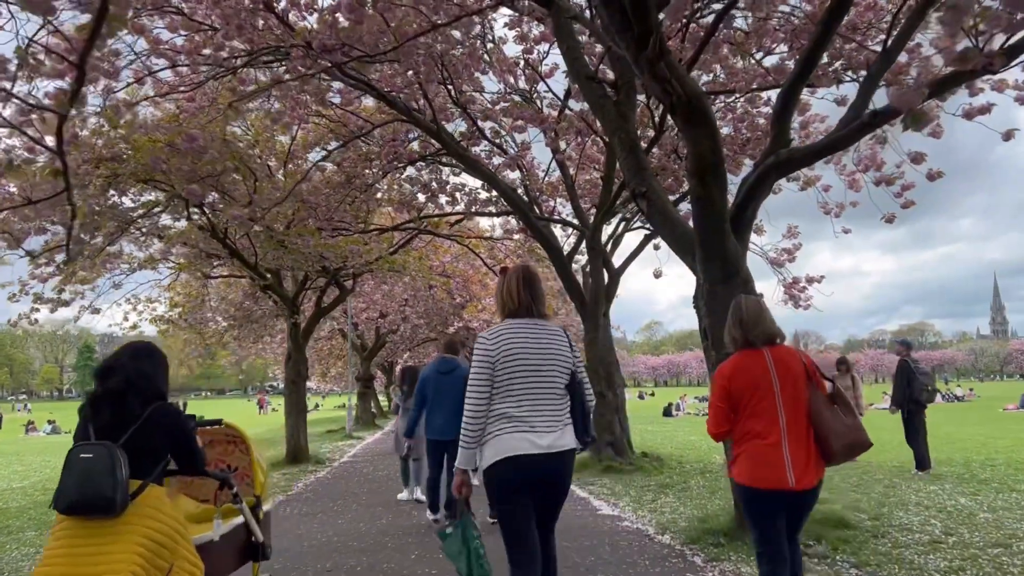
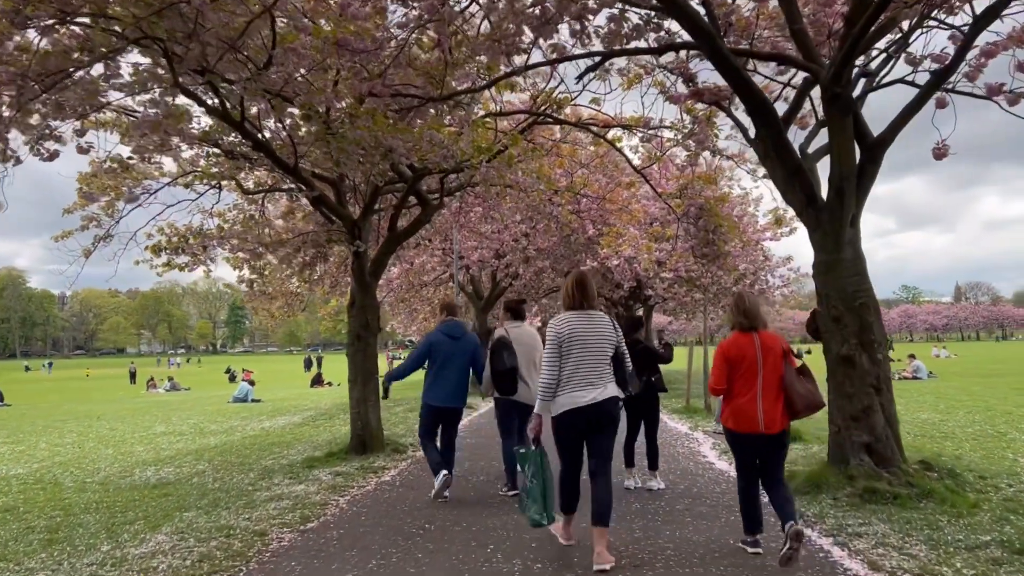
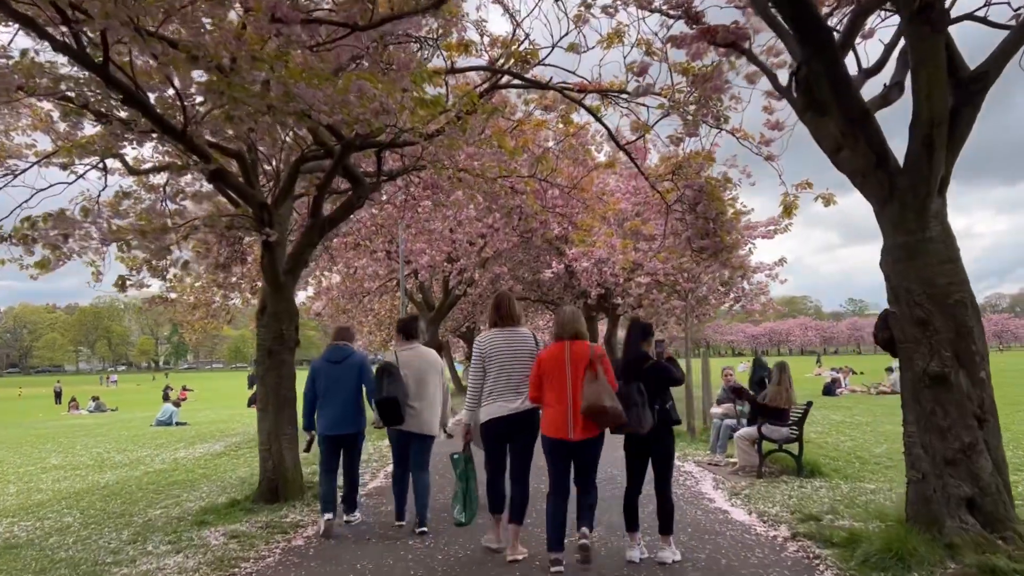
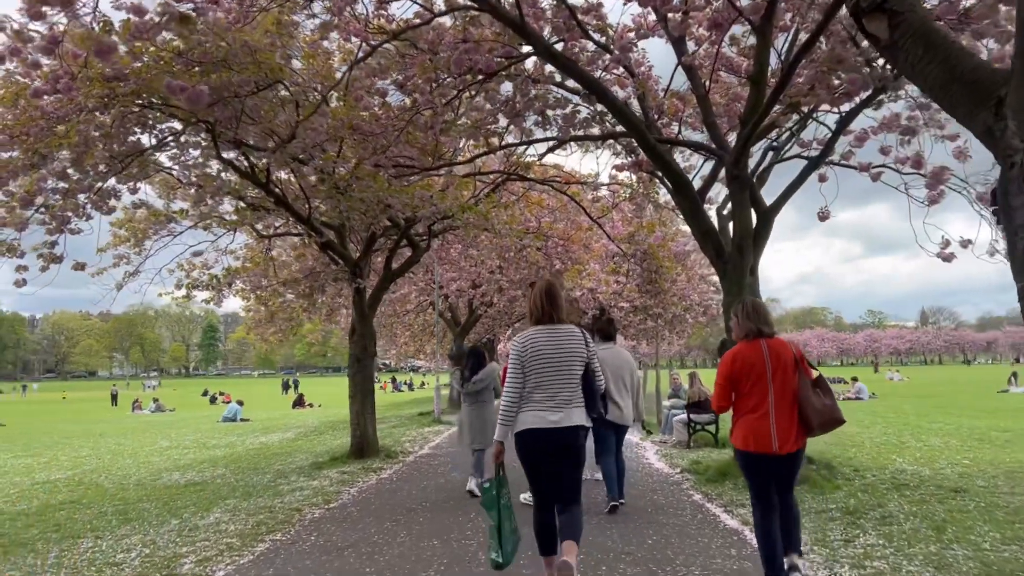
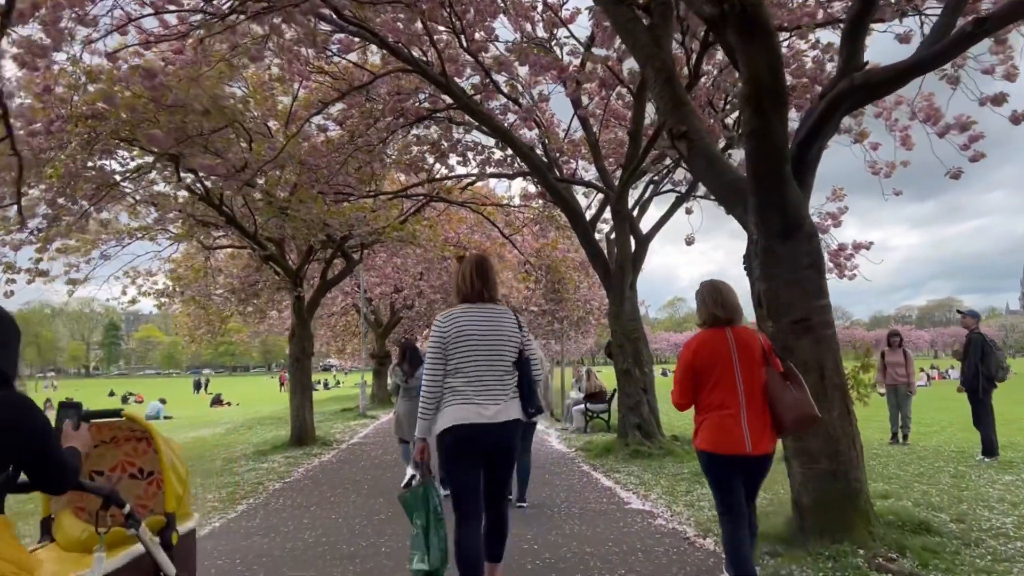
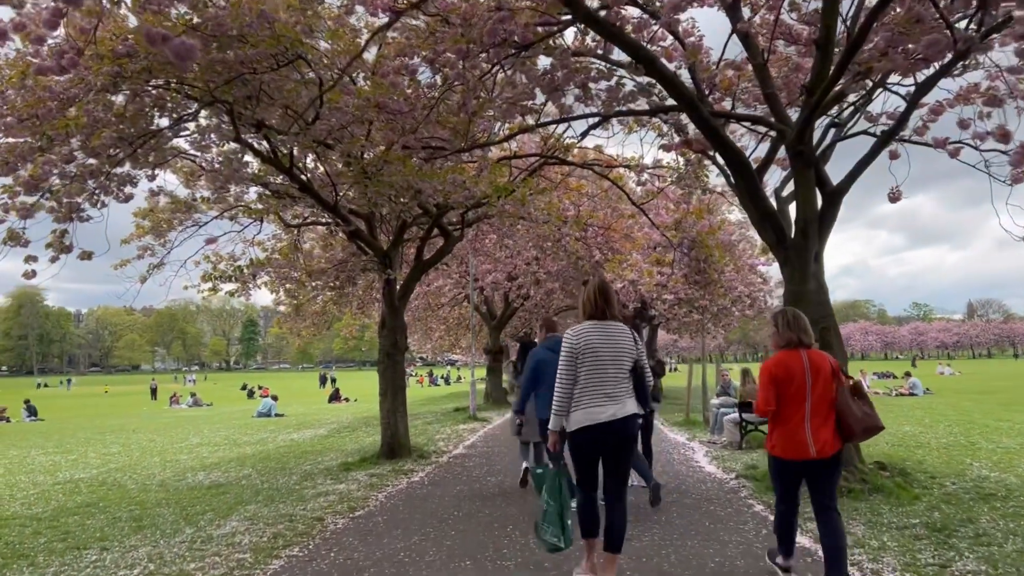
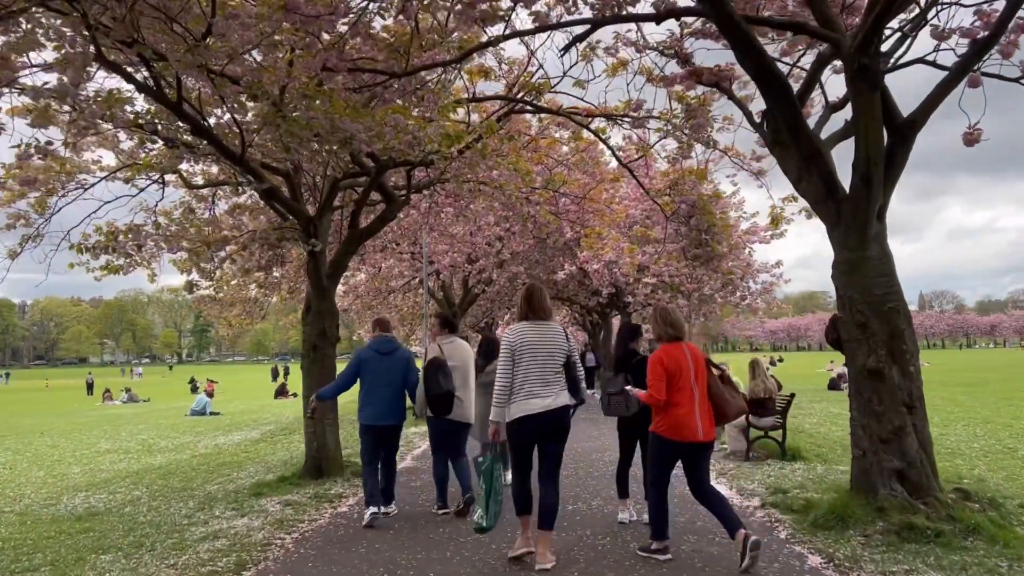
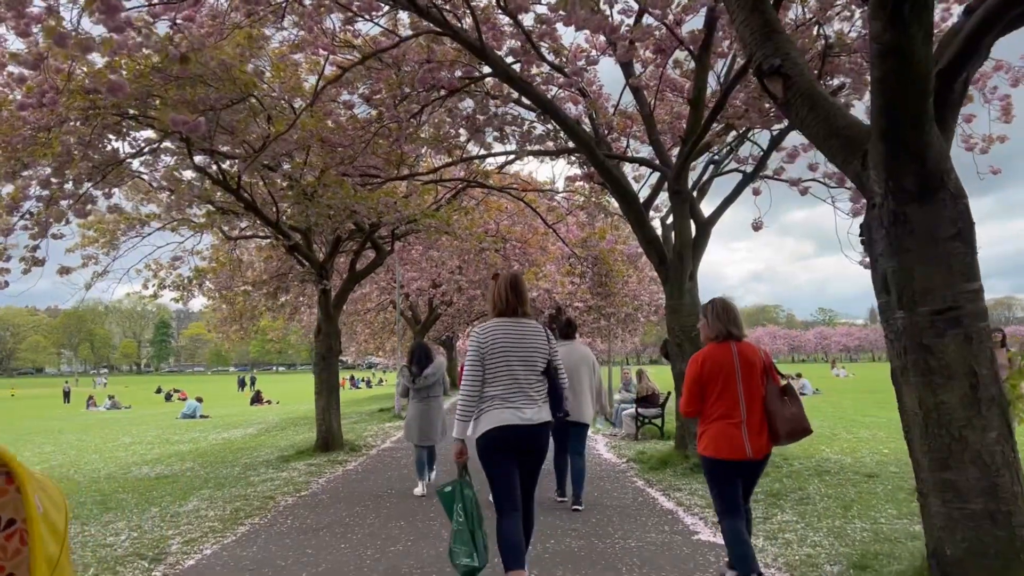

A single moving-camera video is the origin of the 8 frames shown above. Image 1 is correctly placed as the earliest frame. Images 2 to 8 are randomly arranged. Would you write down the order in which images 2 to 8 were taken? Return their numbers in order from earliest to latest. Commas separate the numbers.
5, 8, 4, 6, 2, 7, 3
